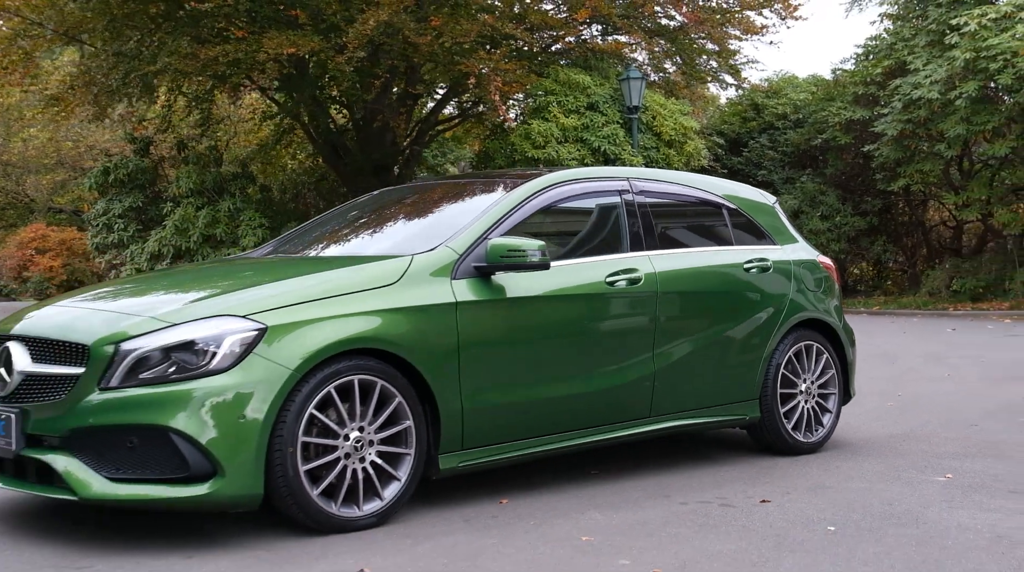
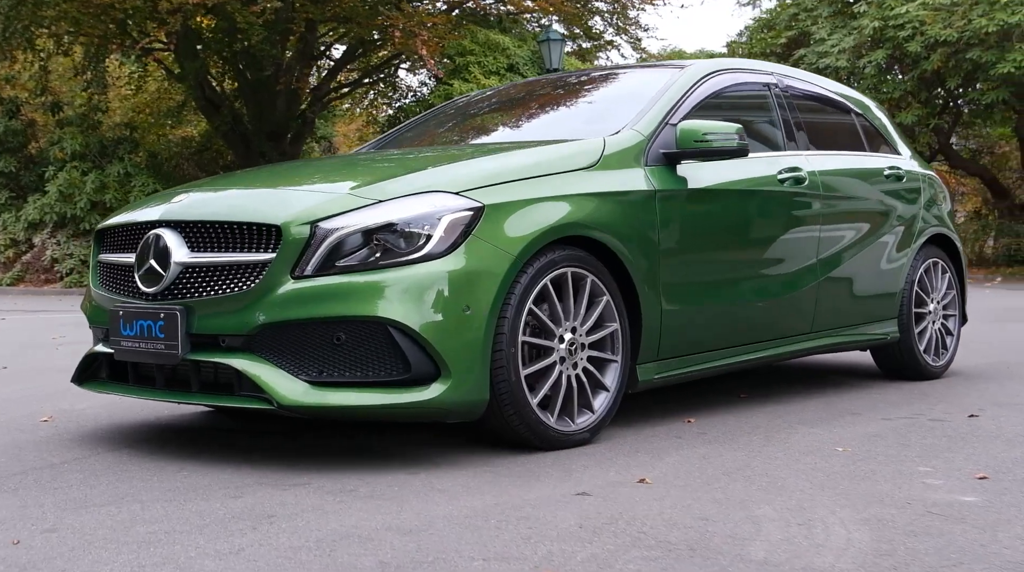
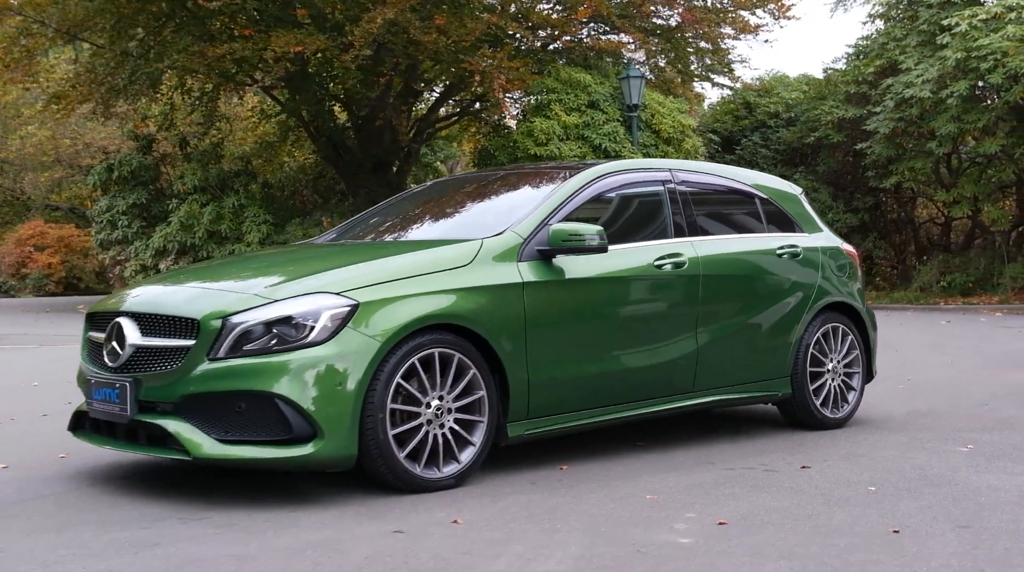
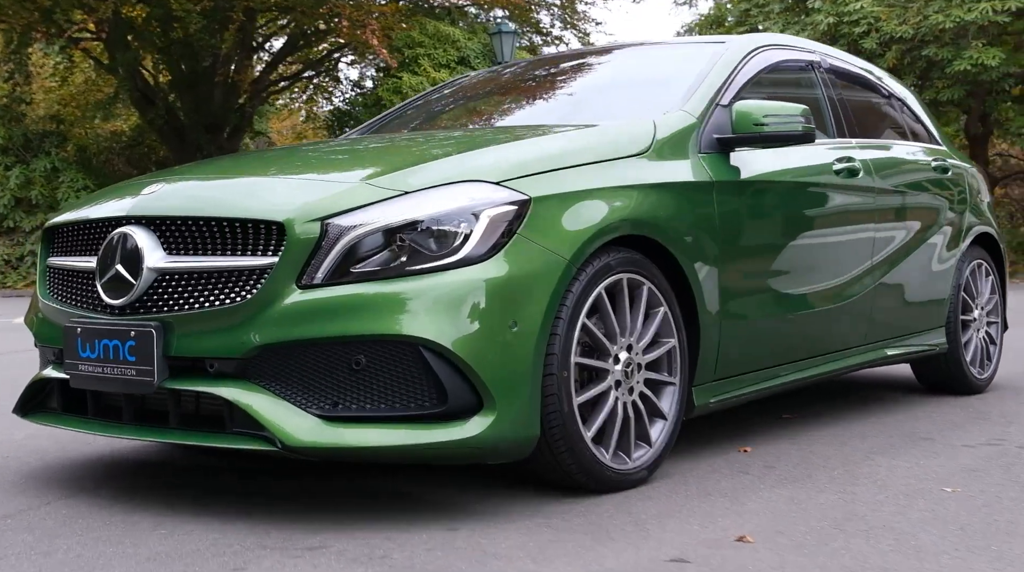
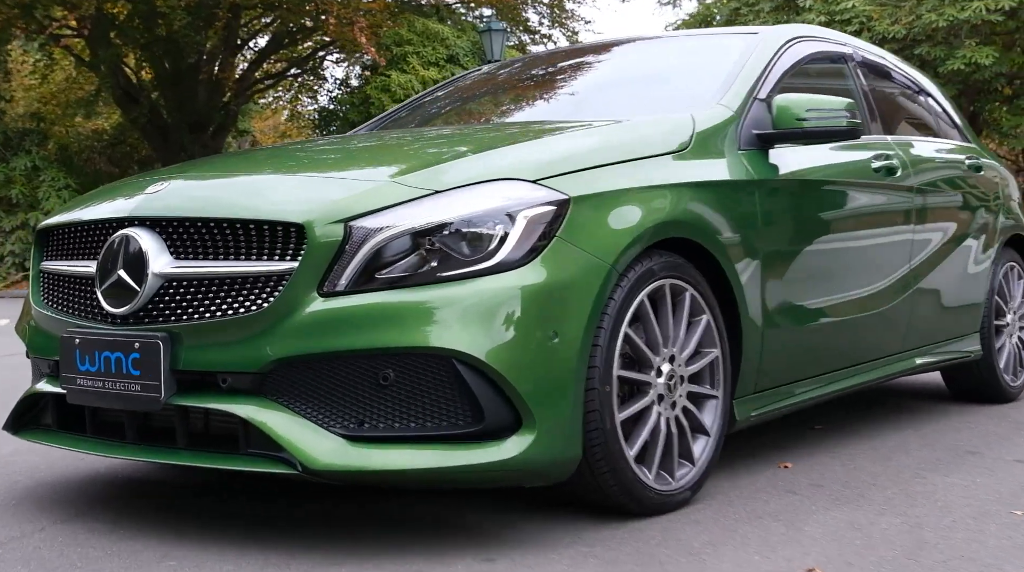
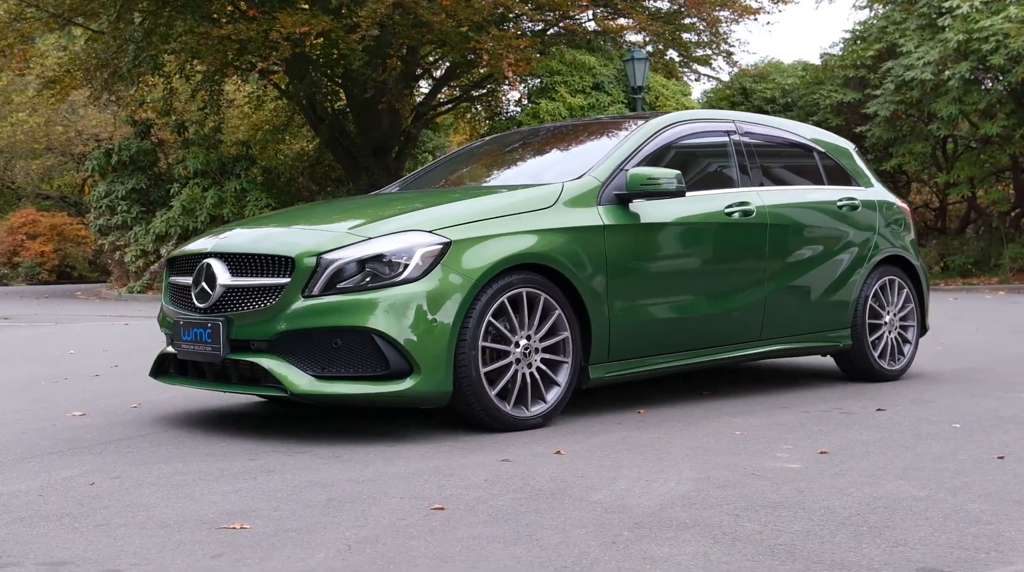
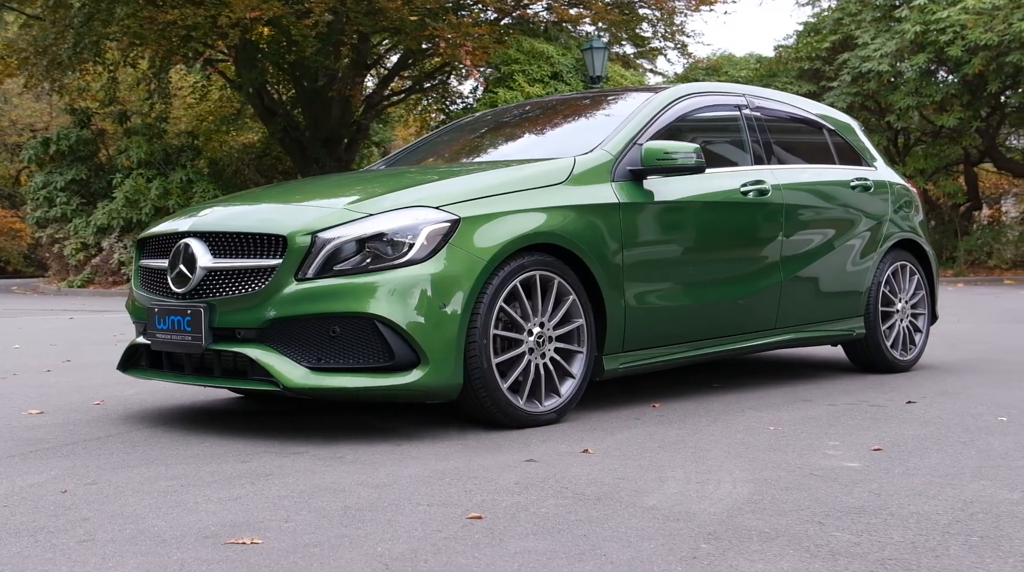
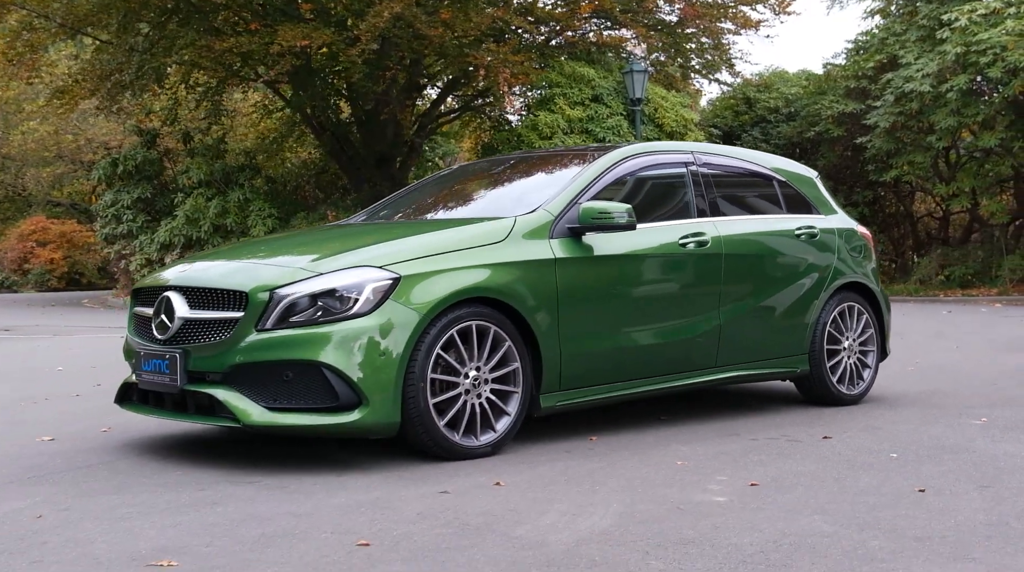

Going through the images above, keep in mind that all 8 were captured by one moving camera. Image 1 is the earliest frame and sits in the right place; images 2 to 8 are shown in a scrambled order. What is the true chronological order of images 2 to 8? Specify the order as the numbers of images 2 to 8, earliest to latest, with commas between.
3, 8, 6, 7, 2, 4, 5
